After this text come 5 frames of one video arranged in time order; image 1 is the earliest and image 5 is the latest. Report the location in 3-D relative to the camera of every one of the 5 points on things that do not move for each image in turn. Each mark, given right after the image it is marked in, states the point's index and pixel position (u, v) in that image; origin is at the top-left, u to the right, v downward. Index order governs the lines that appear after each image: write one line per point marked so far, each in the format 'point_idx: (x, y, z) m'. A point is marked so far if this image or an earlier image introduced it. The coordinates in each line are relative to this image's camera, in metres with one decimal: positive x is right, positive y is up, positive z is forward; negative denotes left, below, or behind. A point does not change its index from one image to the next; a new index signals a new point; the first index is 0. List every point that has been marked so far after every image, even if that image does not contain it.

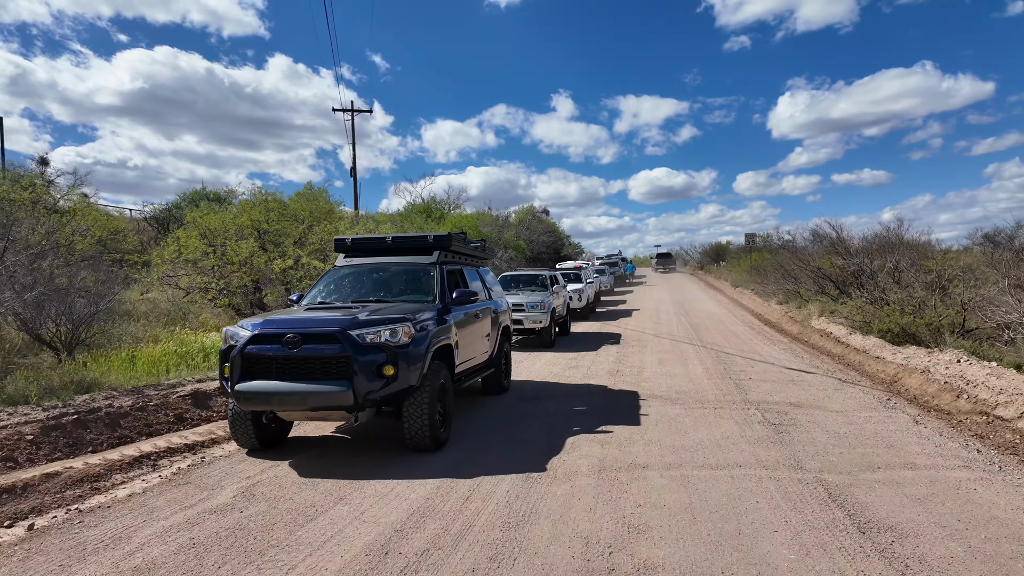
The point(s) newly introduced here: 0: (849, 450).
0: (+3.1, -1.5, +5.5) m
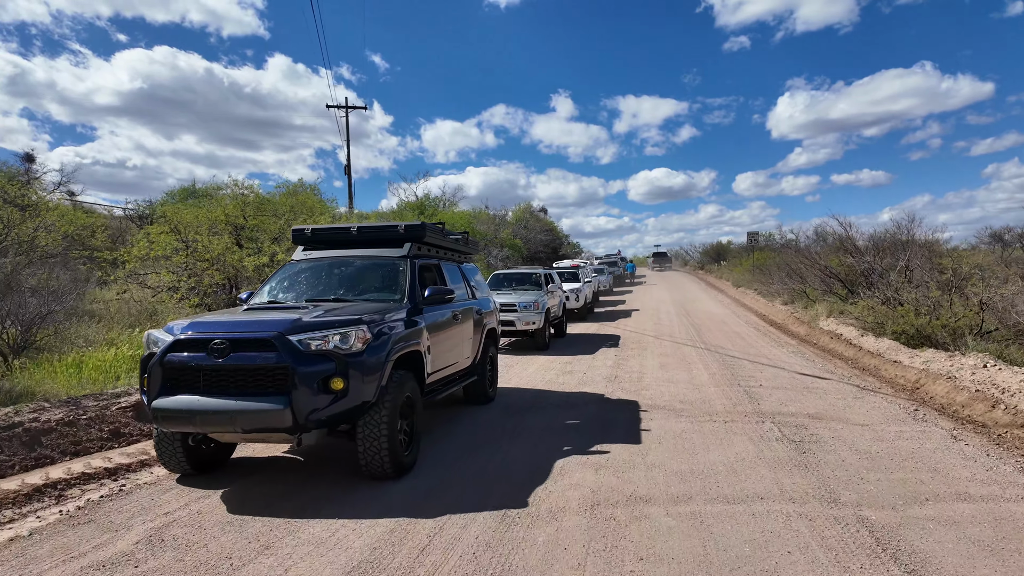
0: (+2.9, -1.5, +4.6) m
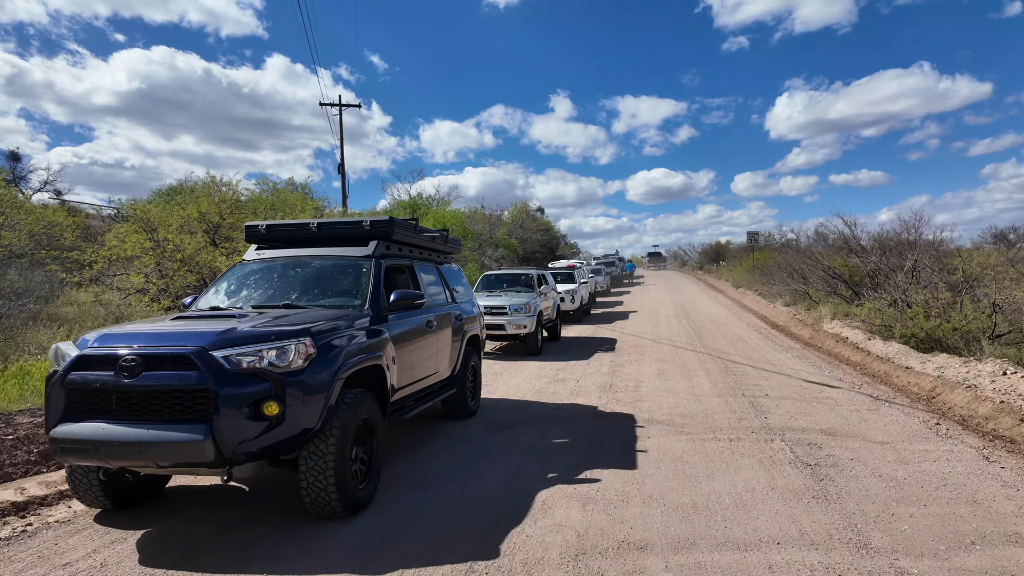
0: (+2.7, -1.5, +4.0) m
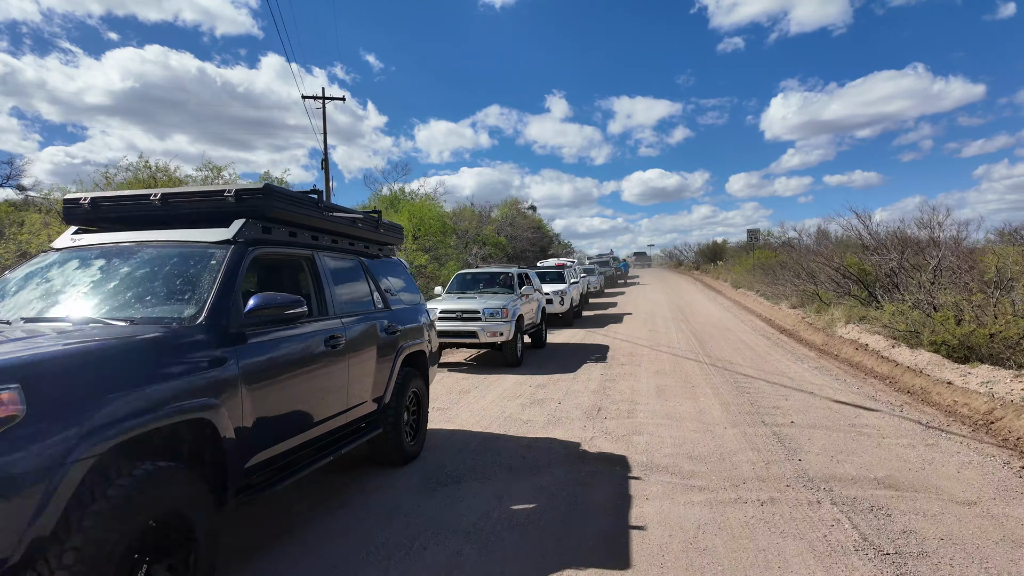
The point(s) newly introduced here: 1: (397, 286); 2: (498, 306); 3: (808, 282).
0: (+2.4, -1.5, +2.4) m
1: (-1.0, 0.0, +5.4) m
2: (-0.2, -0.3, +10.2) m
3: (+9.8, +0.2, +19.7) m
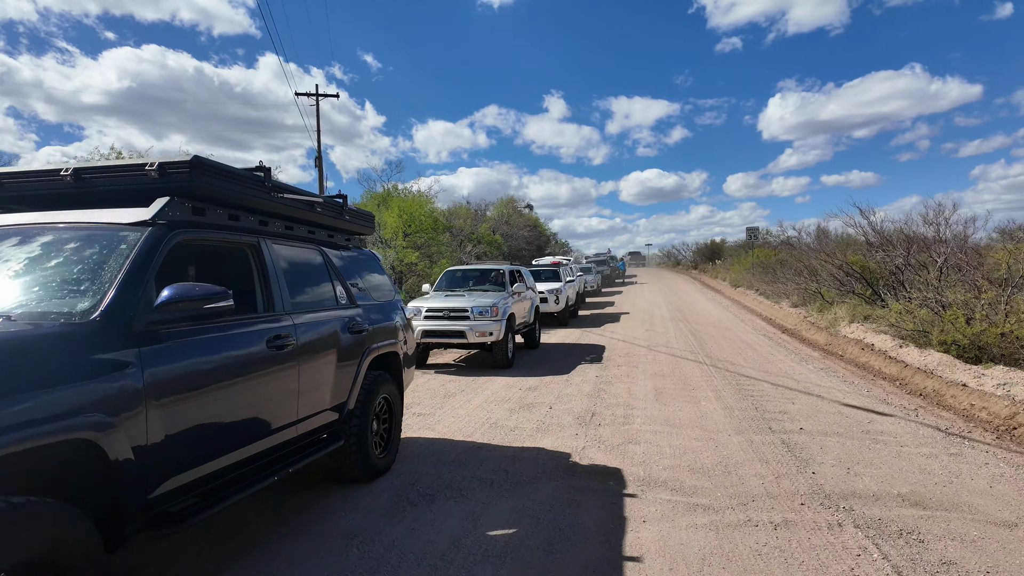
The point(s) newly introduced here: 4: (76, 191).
0: (+2.2, -1.5, +1.9) m
1: (-1.2, +0.1, +4.9) m
2: (-0.4, -0.3, +9.6) m
3: (+9.6, +0.2, +19.2) m
4: (-2.2, +0.5, +3.0) m
